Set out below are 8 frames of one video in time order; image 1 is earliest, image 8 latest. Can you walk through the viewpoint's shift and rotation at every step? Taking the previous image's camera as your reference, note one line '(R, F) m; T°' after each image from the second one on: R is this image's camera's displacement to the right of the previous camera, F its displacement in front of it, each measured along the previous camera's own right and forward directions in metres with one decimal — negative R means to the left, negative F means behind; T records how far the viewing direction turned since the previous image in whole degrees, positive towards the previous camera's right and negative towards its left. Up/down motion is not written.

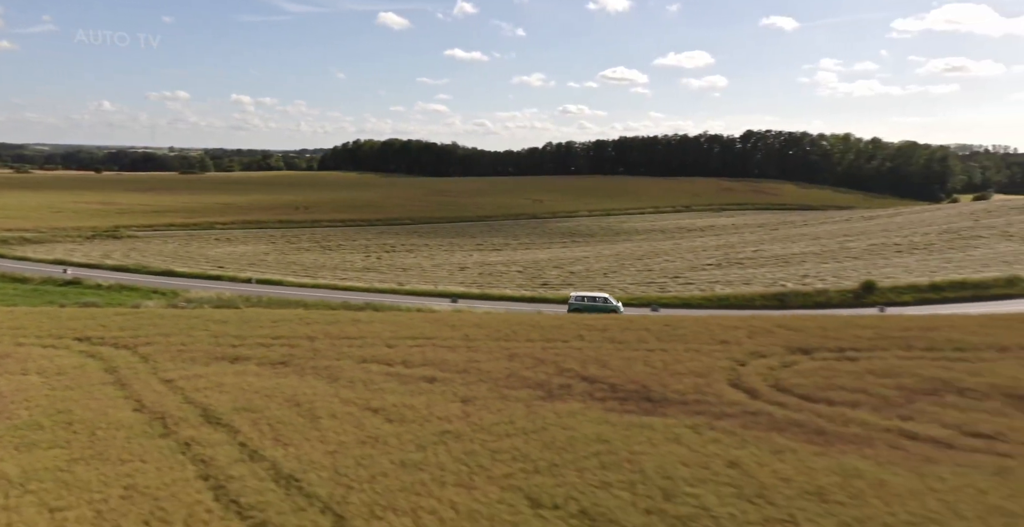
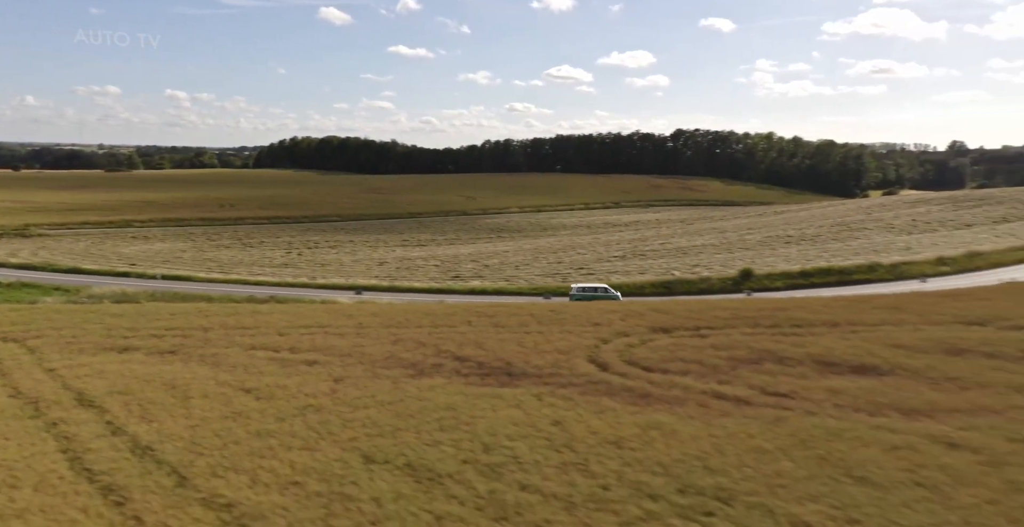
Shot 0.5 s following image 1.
(+1.9, -1.4) m; +5°
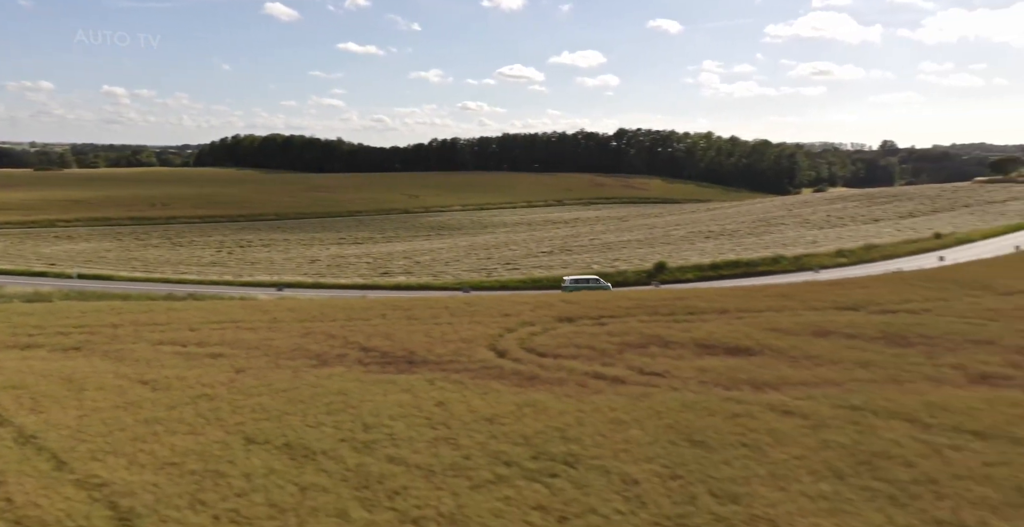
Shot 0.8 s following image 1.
(+1.4, -0.9) m; +4°
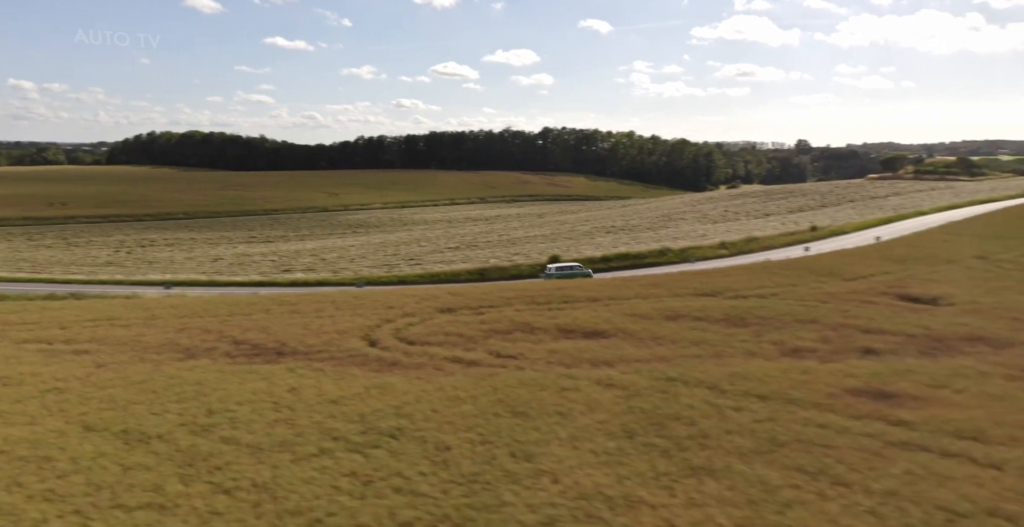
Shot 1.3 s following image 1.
(+1.9, -1.0) m; +6°
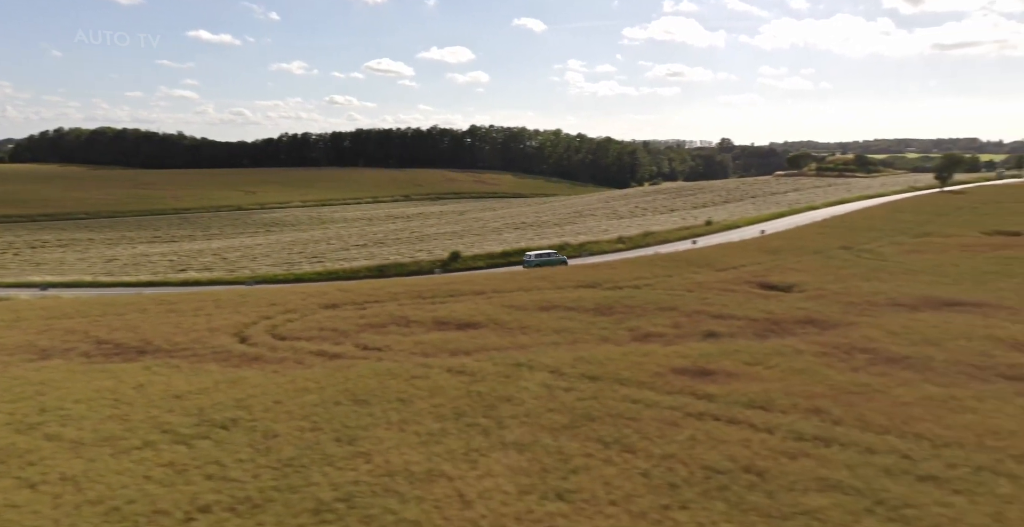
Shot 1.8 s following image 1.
(+1.9, -0.7) m; +6°
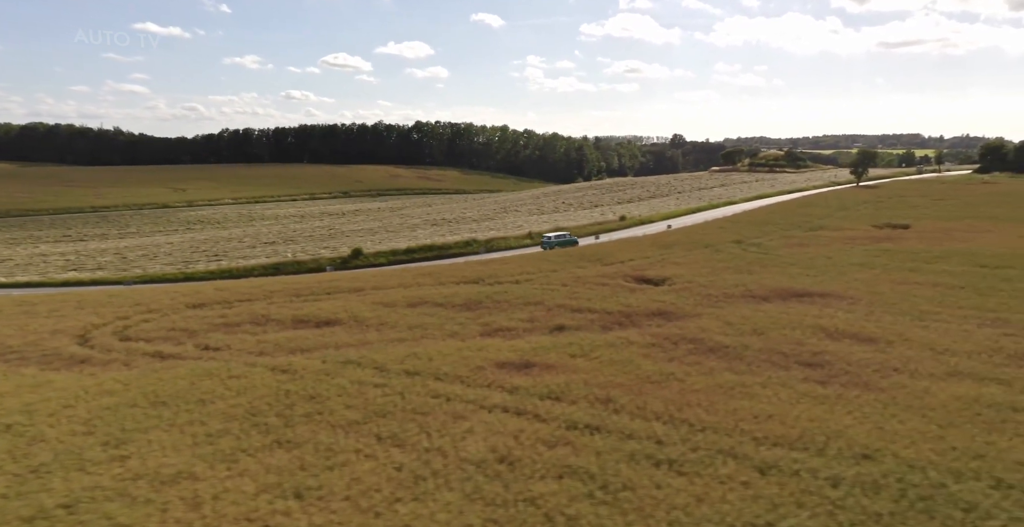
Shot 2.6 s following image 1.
(+3.0, -0.3) m; +4°
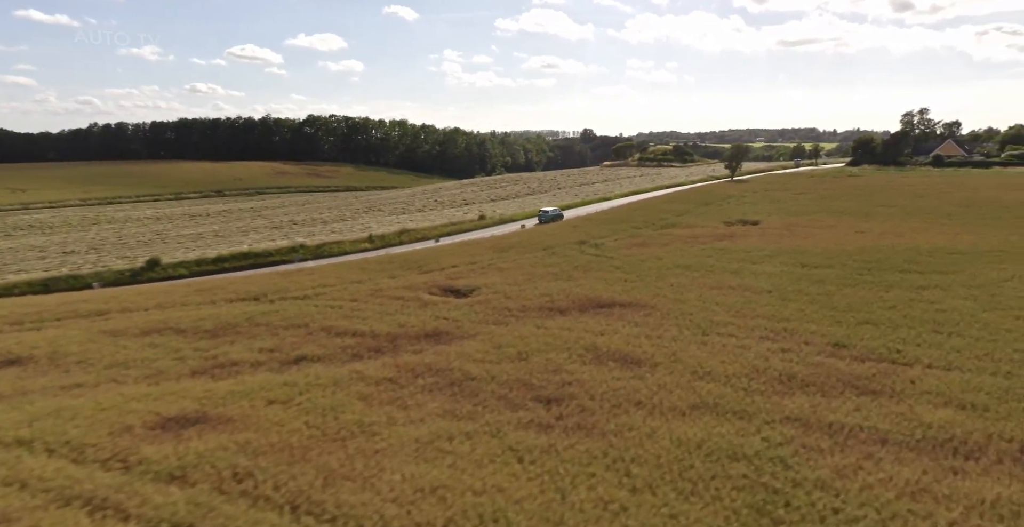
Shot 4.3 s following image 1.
(+4.7, +2.5) m; +7°
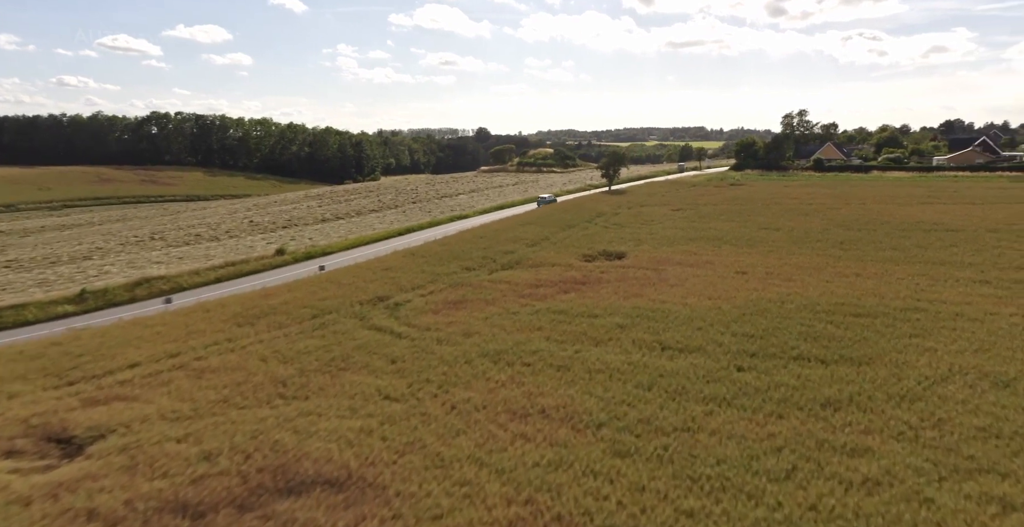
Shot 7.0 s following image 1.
(+5.3, +9.6) m; +8°
